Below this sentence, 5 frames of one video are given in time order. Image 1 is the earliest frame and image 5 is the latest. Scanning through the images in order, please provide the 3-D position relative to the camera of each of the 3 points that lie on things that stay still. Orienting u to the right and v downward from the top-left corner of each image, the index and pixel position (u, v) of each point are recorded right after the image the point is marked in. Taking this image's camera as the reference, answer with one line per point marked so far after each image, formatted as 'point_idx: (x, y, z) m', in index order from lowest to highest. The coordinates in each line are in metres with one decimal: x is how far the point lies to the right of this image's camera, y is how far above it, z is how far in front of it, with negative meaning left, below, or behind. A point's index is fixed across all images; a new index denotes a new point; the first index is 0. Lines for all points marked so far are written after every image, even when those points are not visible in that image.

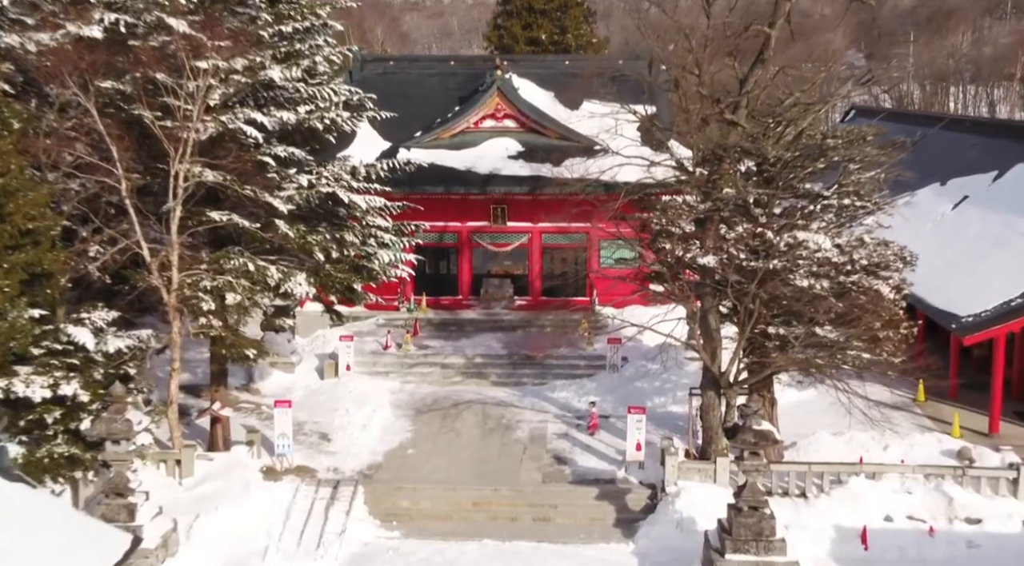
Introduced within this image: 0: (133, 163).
0: (-5.8, +1.8, +15.4) m
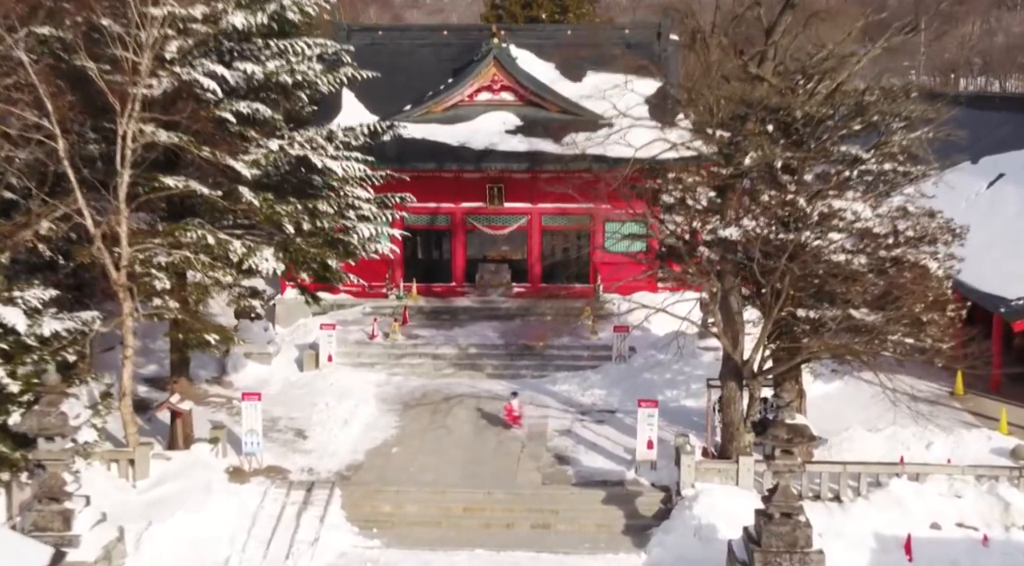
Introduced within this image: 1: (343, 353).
0: (-5.8, +2.1, +13.5) m
1: (-3.3, -1.4, +19.9) m
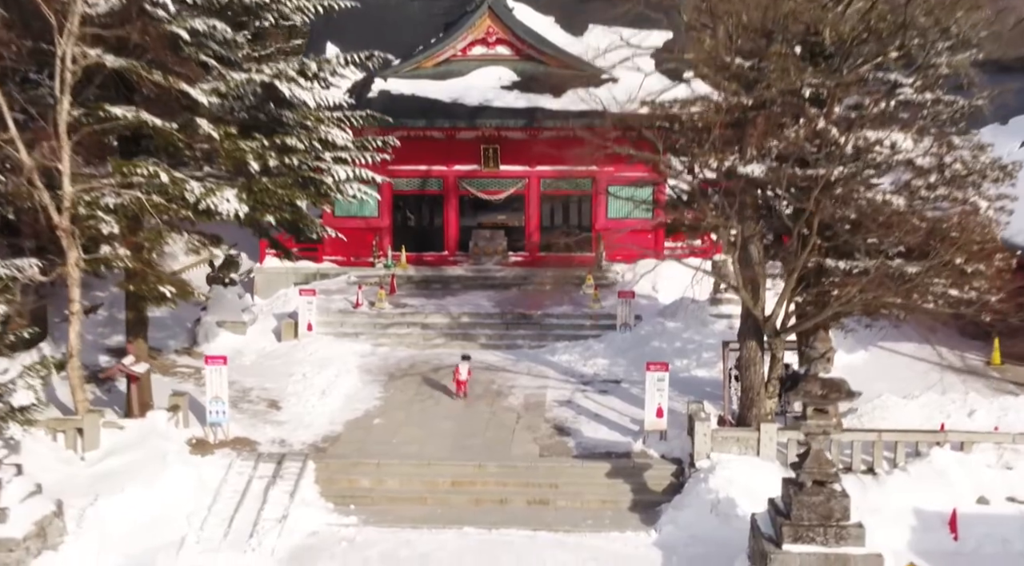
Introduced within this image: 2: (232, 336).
0: (-5.9, +2.8, +12.0) m
1: (-3.4, -0.7, +18.4) m
2: (-4.9, -0.9, +17.8) m
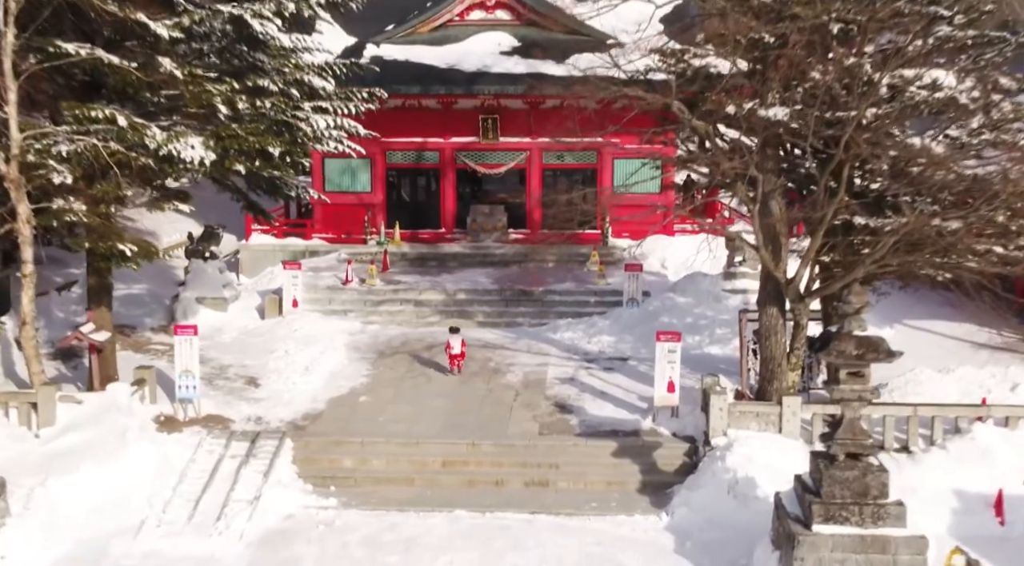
0: (-5.9, +3.3, +10.9) m
1: (-3.4, -0.3, +17.2) m
2: (-4.9, -0.5, +16.7) m
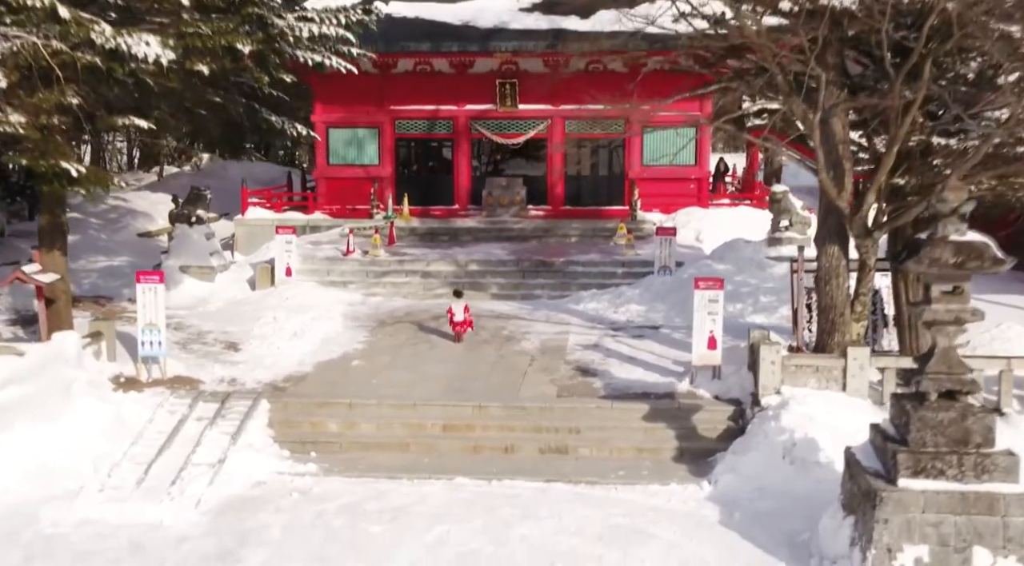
0: (-5.8, +4.0, +9.5) m
1: (-3.1, +0.2, +15.6) m
2: (-4.7, 0.0, +15.1) m
